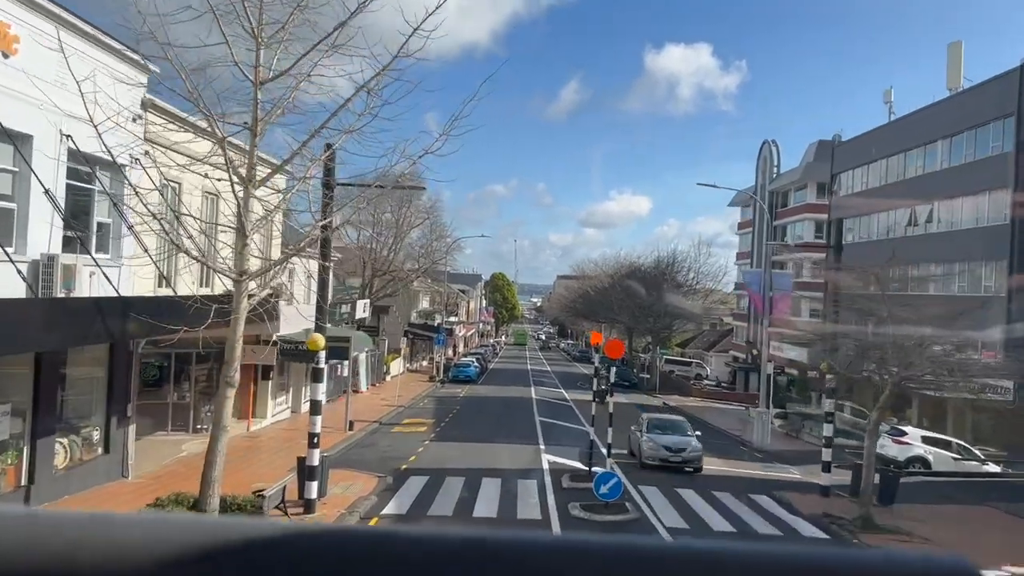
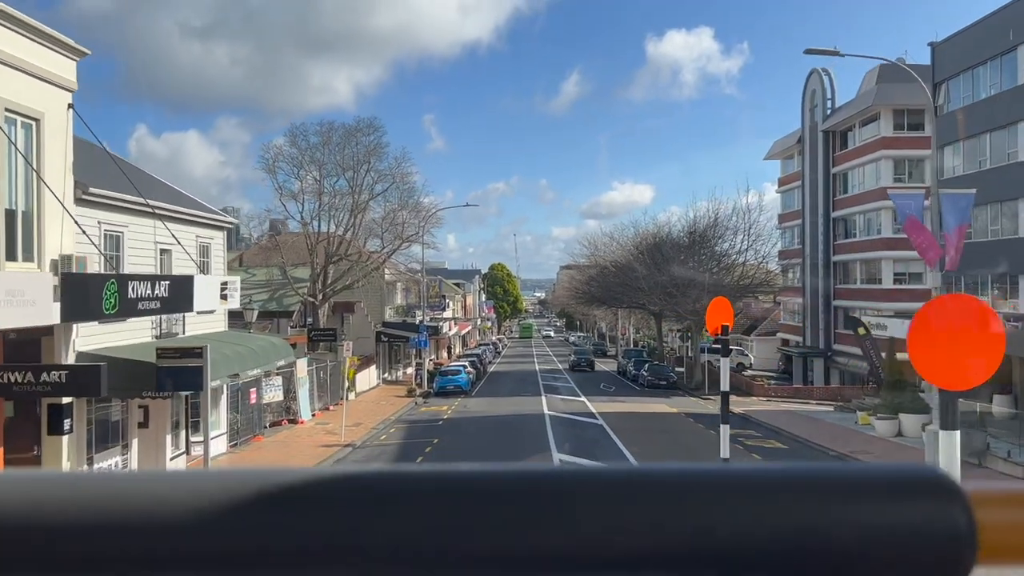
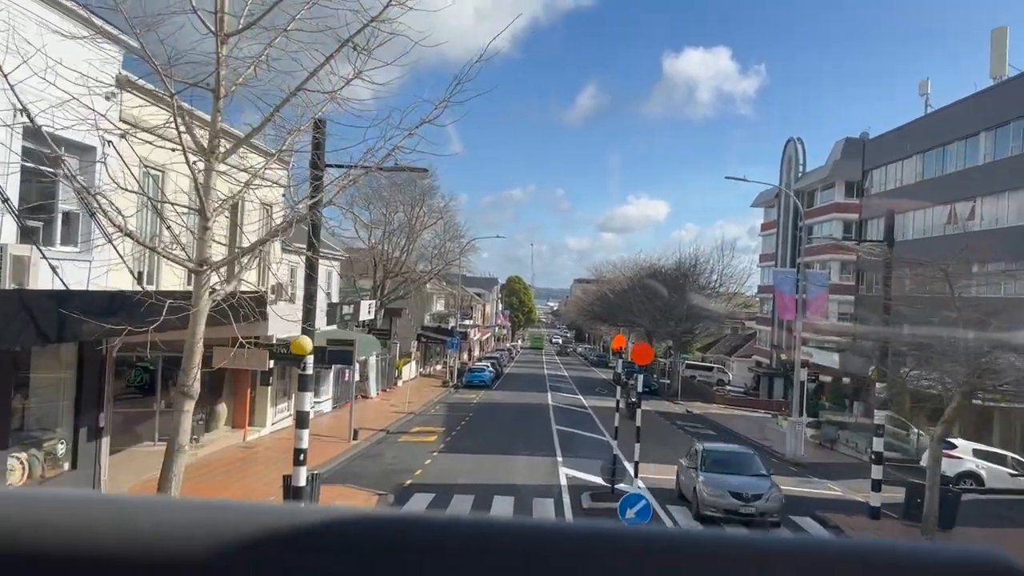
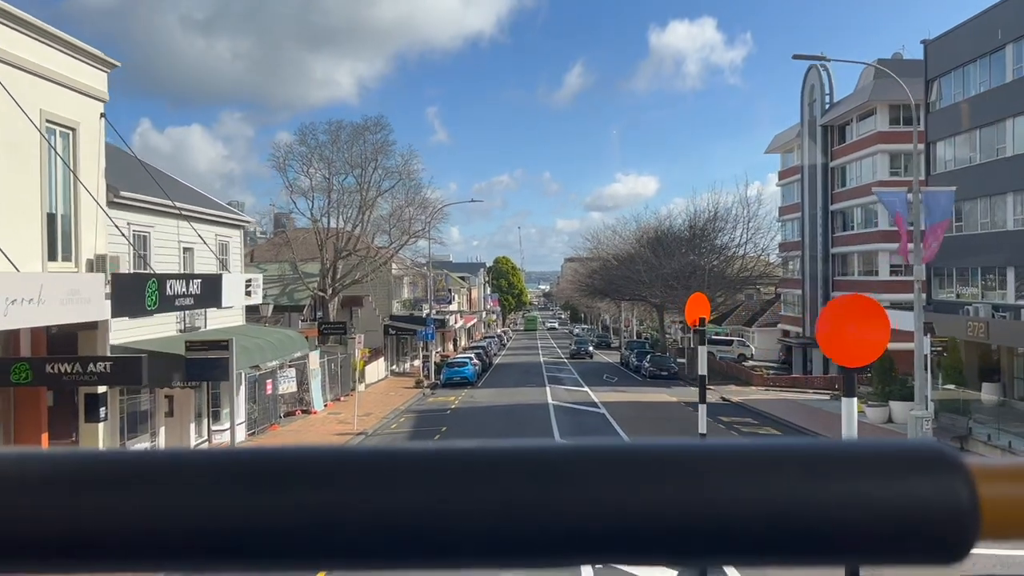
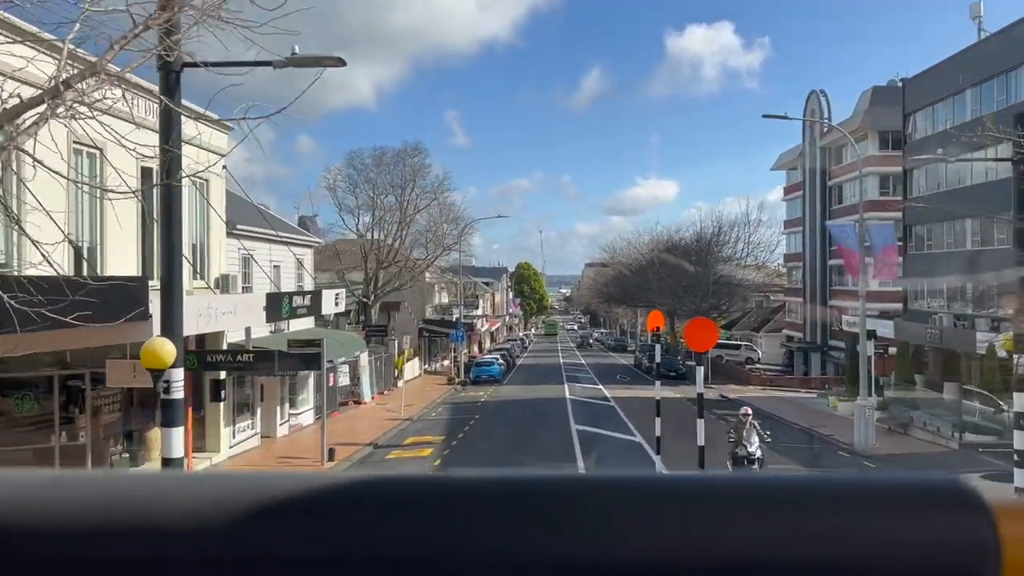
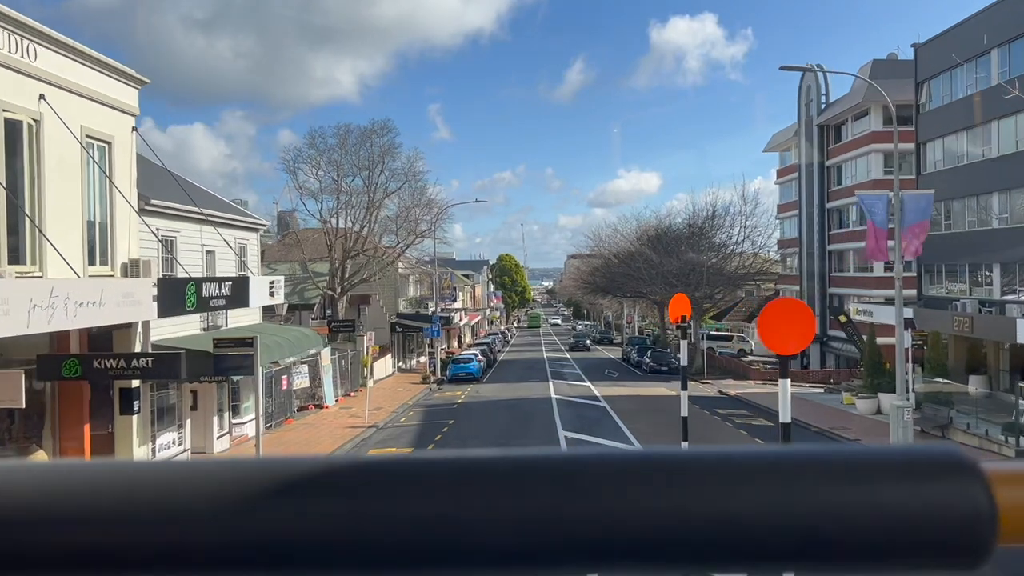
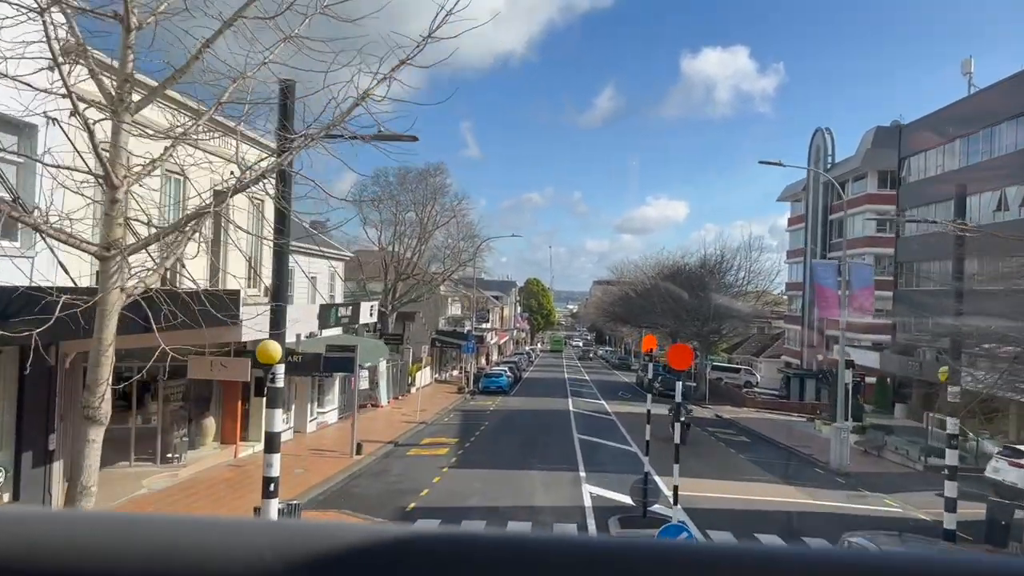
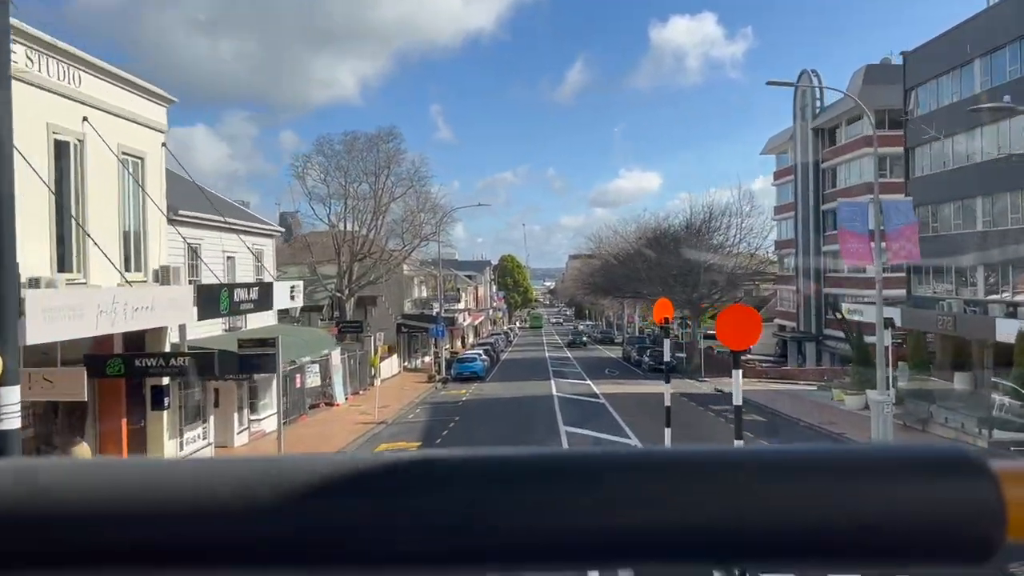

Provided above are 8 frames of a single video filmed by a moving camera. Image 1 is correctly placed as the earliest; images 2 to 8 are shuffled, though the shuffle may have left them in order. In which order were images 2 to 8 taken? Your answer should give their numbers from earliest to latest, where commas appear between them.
3, 7, 5, 8, 6, 4, 2
